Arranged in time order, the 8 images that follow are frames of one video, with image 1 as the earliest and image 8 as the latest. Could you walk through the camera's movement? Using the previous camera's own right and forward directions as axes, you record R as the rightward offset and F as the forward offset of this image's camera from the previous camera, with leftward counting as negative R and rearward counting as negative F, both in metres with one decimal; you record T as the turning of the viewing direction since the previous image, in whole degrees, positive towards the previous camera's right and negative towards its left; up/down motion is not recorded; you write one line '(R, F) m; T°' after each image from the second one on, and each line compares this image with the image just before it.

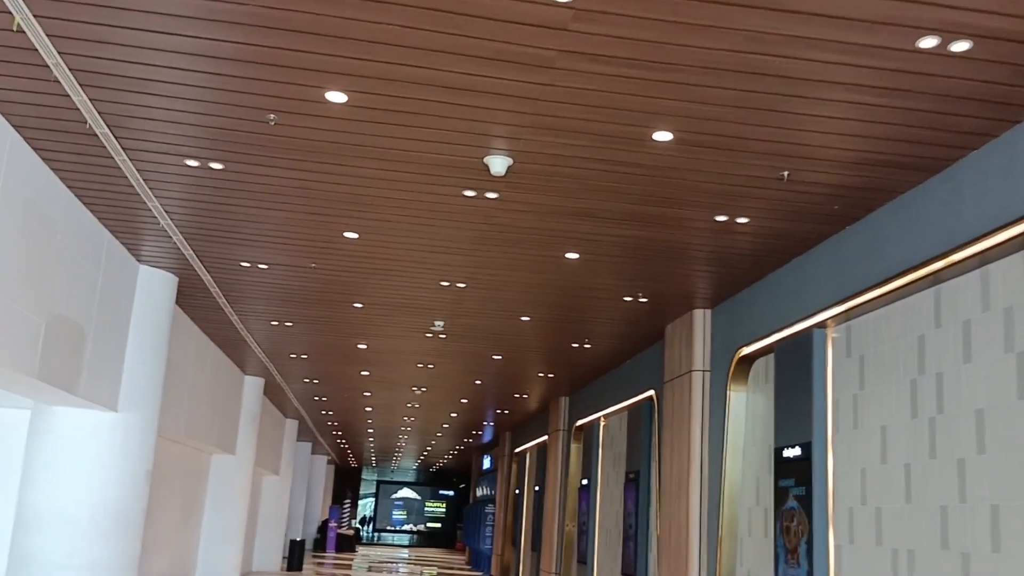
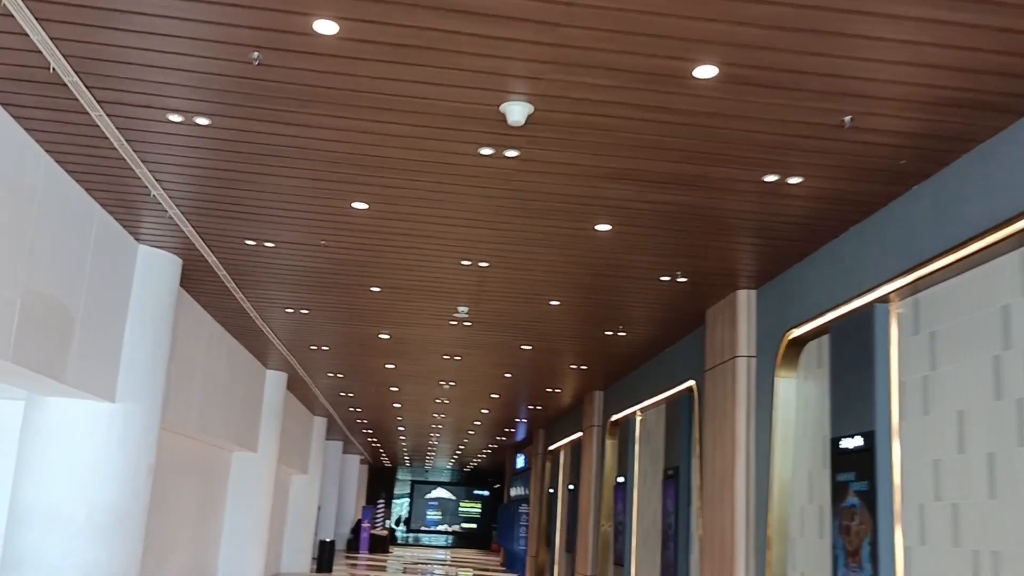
(+0.1, +0.7) m; -2°
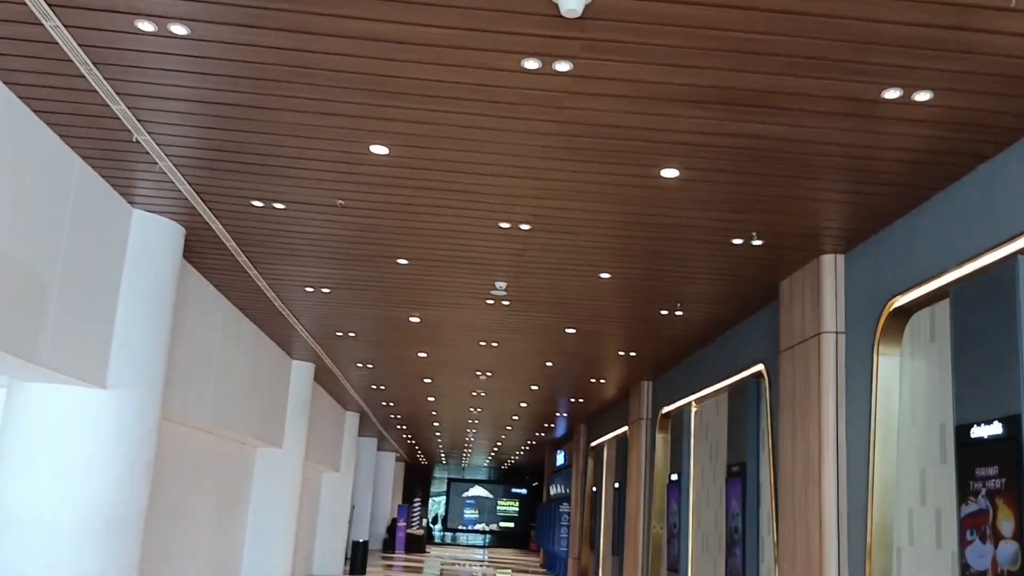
(-0.1, +1.2) m; -2°
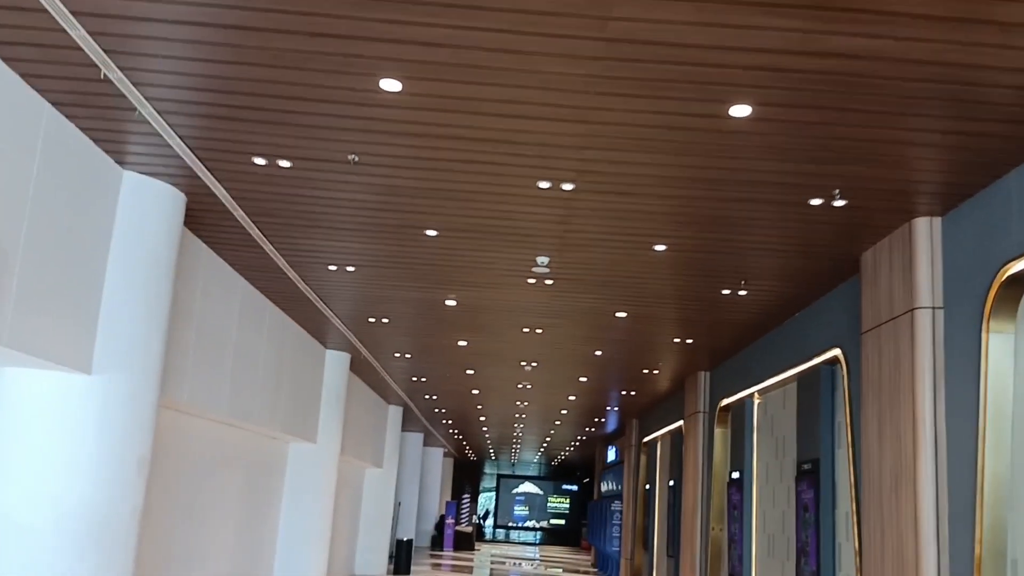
(+0.1, +1.0) m; -3°
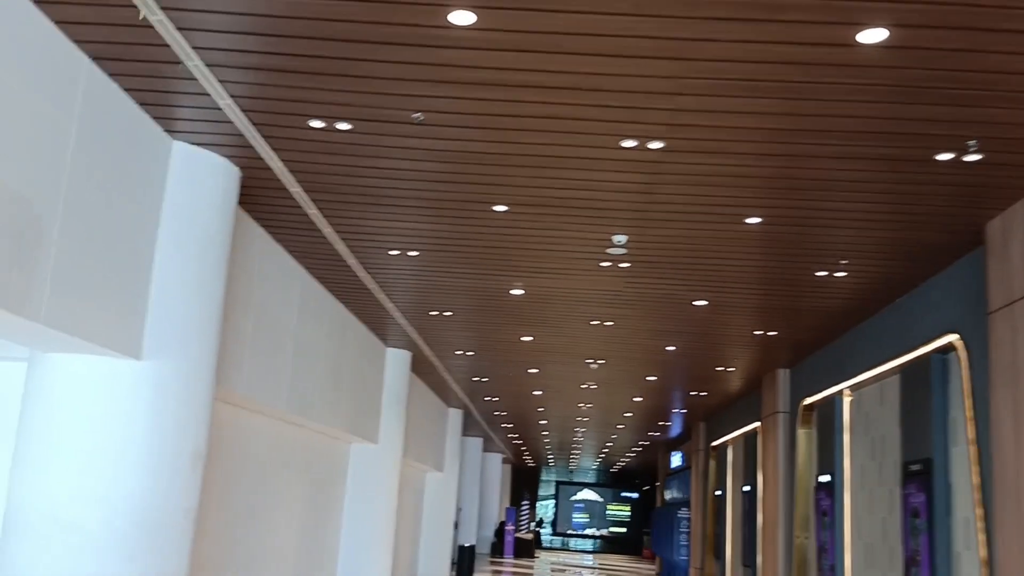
(-0.2, +0.7) m; -3°
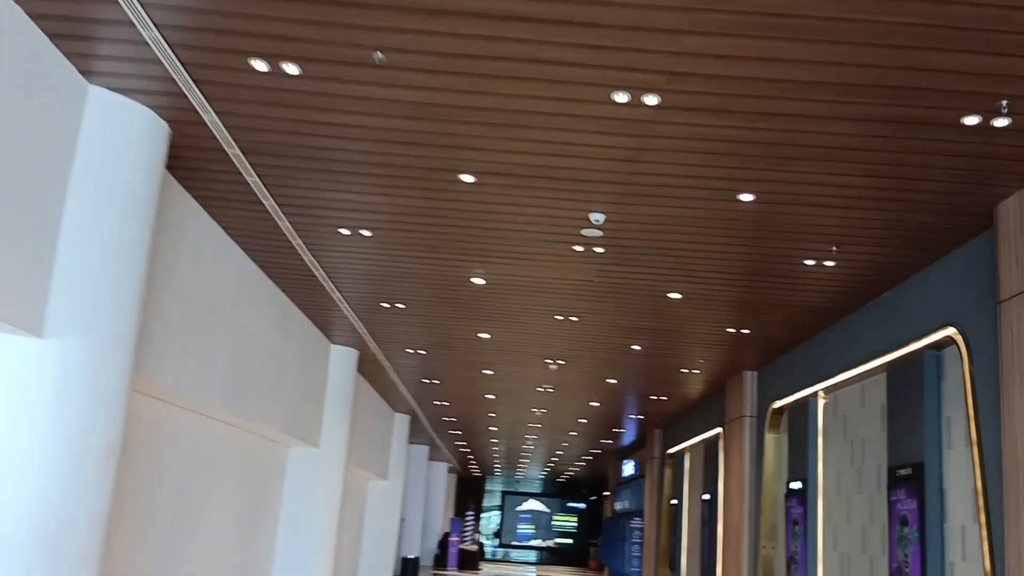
(-0.1, +0.7) m; +4°
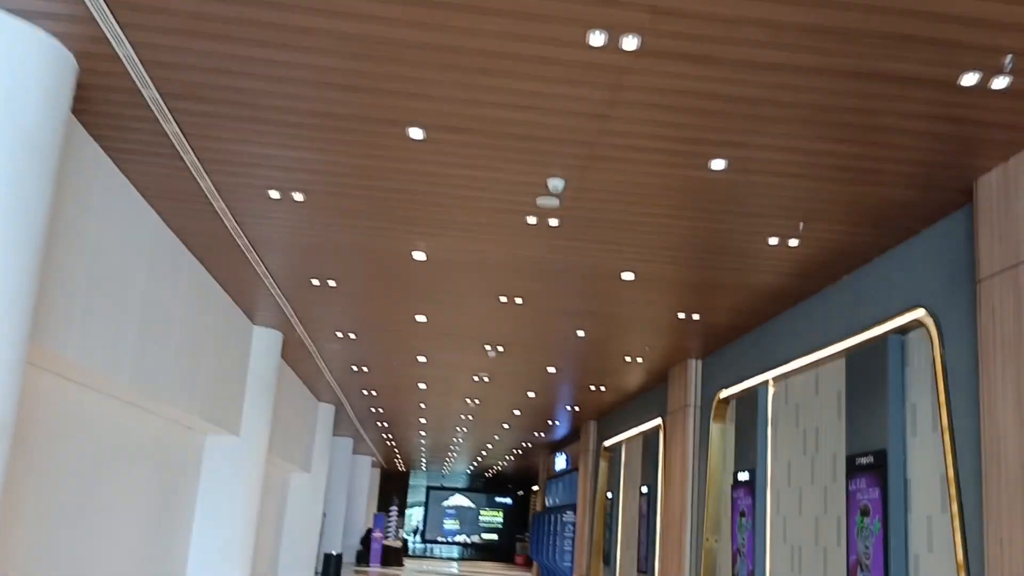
(-0.2, +0.6) m; +5°
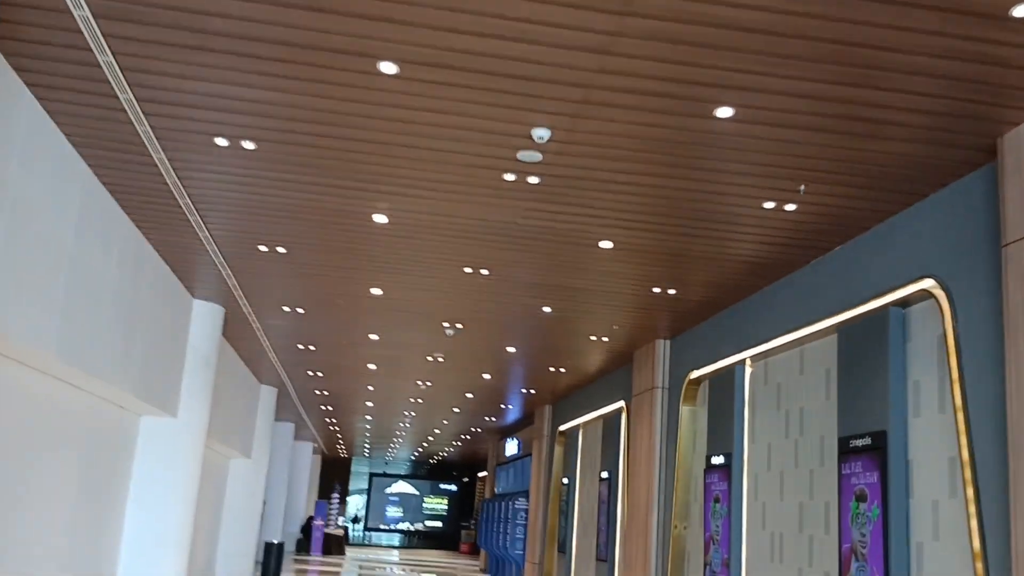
(-0.2, +0.7) m; +4°
